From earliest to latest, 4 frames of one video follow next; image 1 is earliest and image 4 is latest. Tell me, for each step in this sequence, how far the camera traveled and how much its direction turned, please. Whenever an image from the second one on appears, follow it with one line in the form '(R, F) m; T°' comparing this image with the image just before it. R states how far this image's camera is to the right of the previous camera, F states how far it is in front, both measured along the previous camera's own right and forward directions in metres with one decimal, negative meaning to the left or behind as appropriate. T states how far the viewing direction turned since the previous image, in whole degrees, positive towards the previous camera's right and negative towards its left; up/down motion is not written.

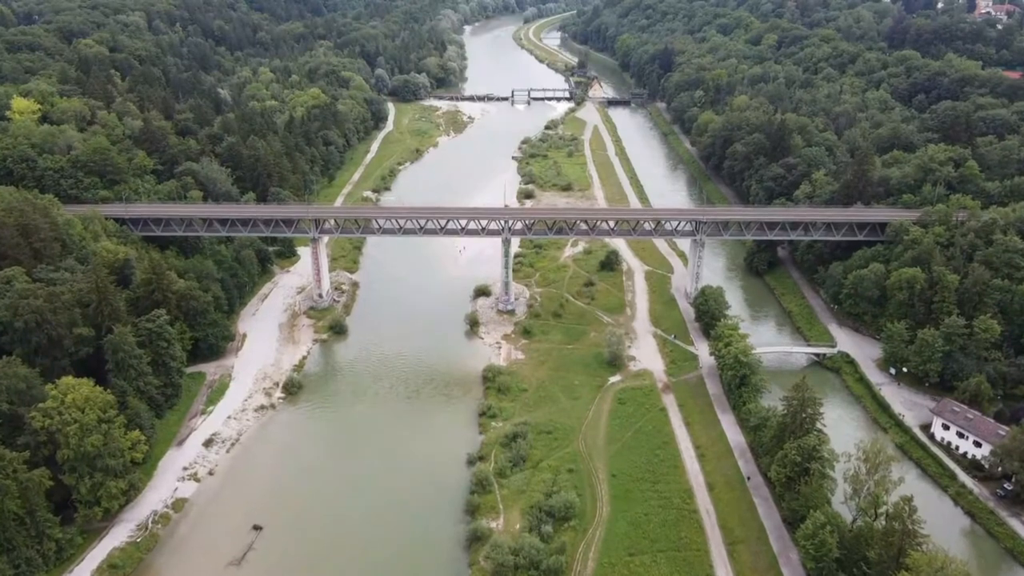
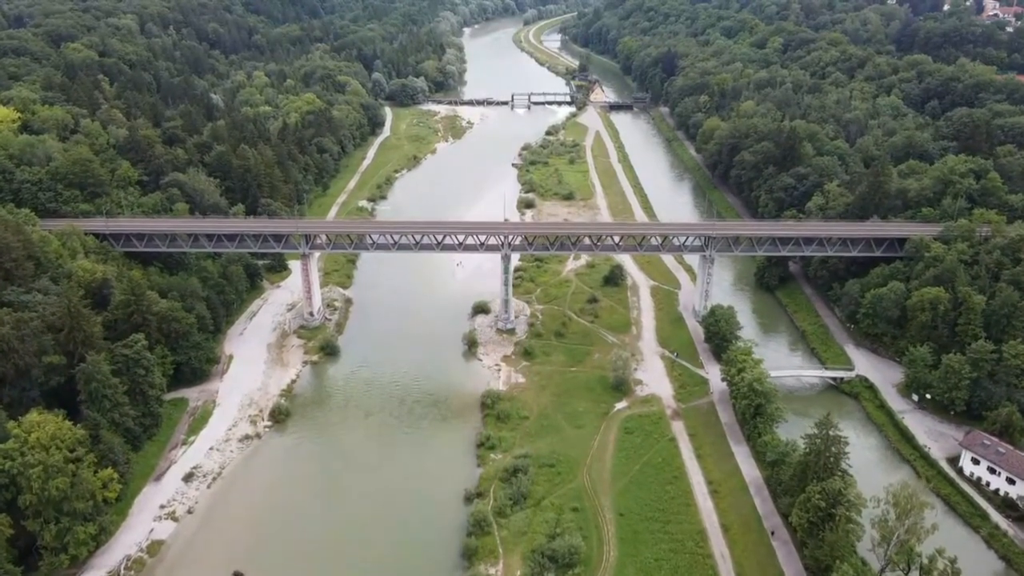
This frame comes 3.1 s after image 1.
(0.0, +3.4) m; 0°
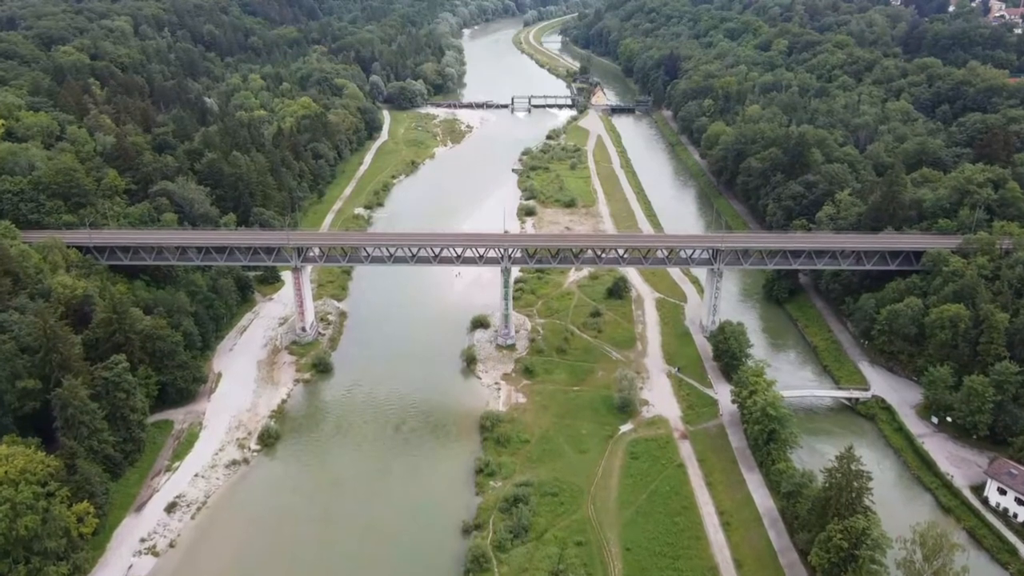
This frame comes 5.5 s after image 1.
(0.0, +2.7) m; 0°
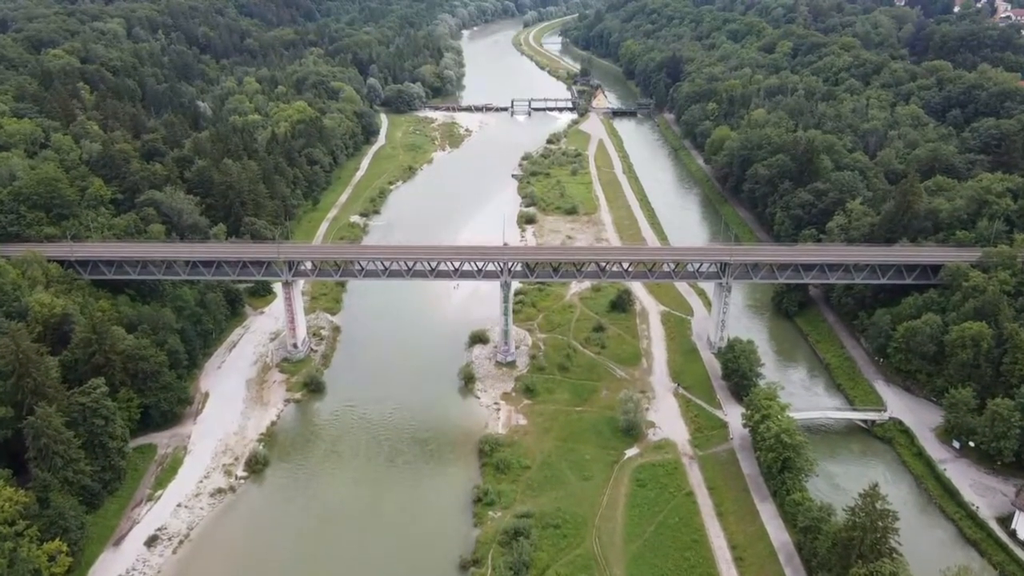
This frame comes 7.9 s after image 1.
(0.0, +2.7) m; 0°
